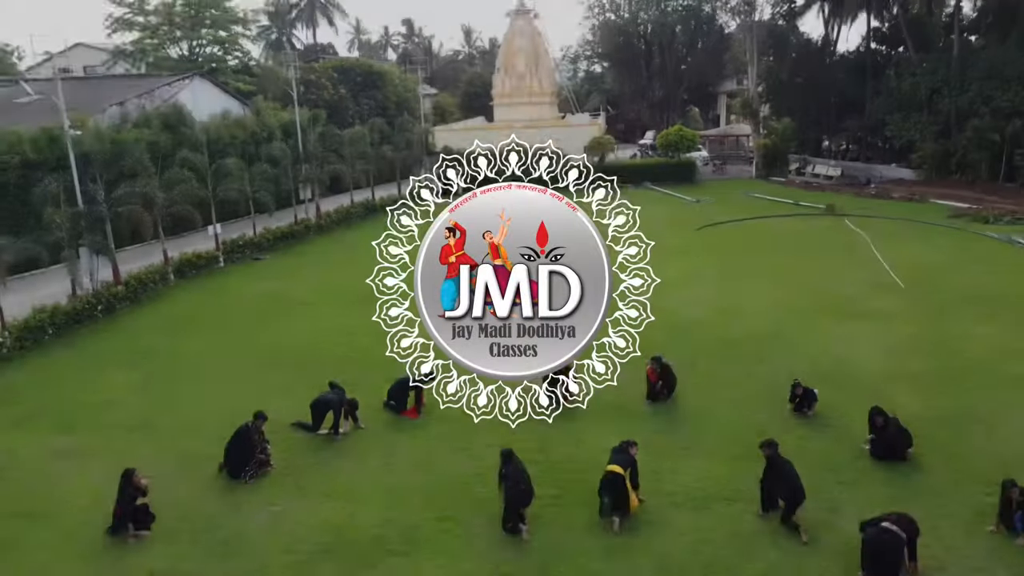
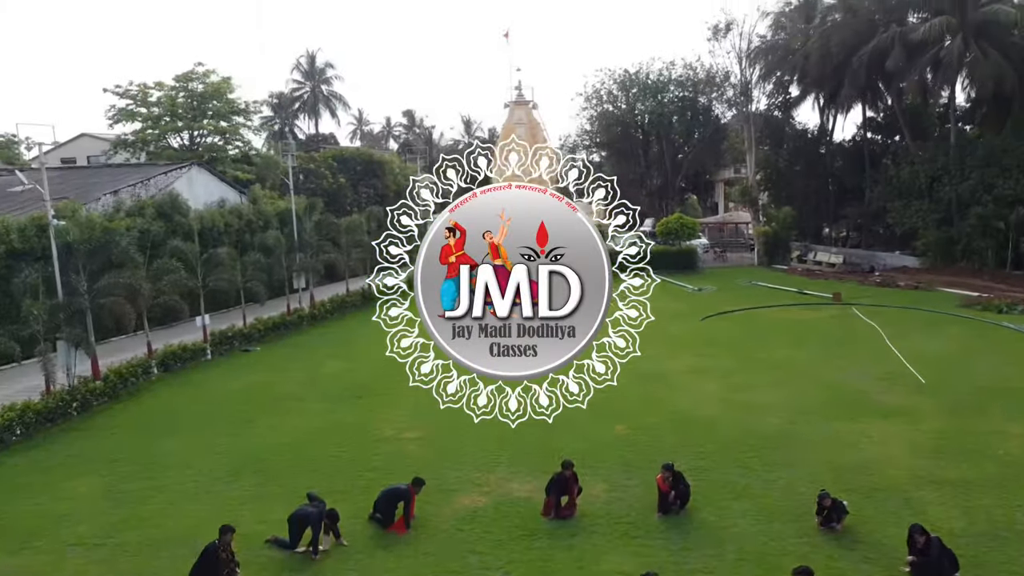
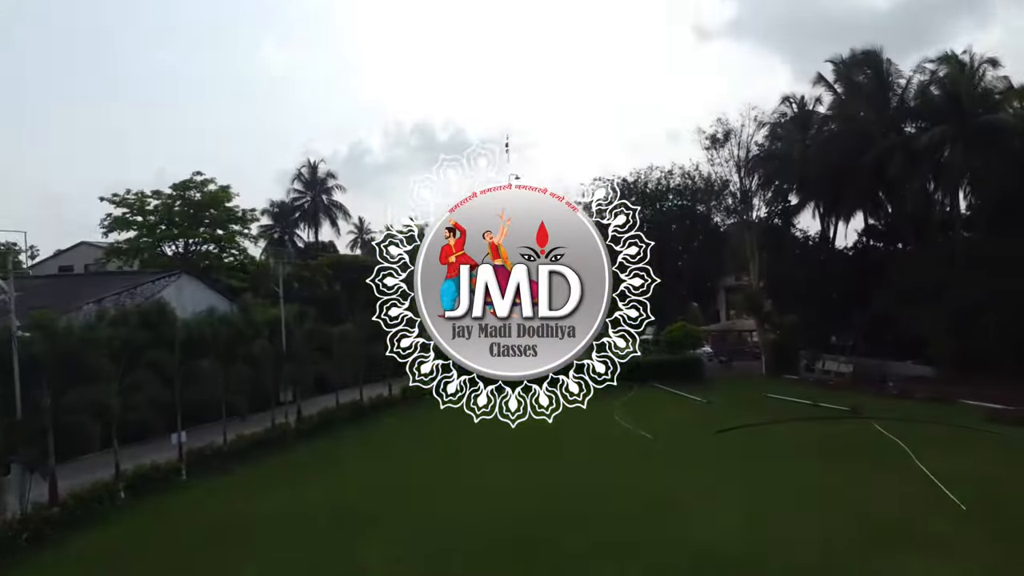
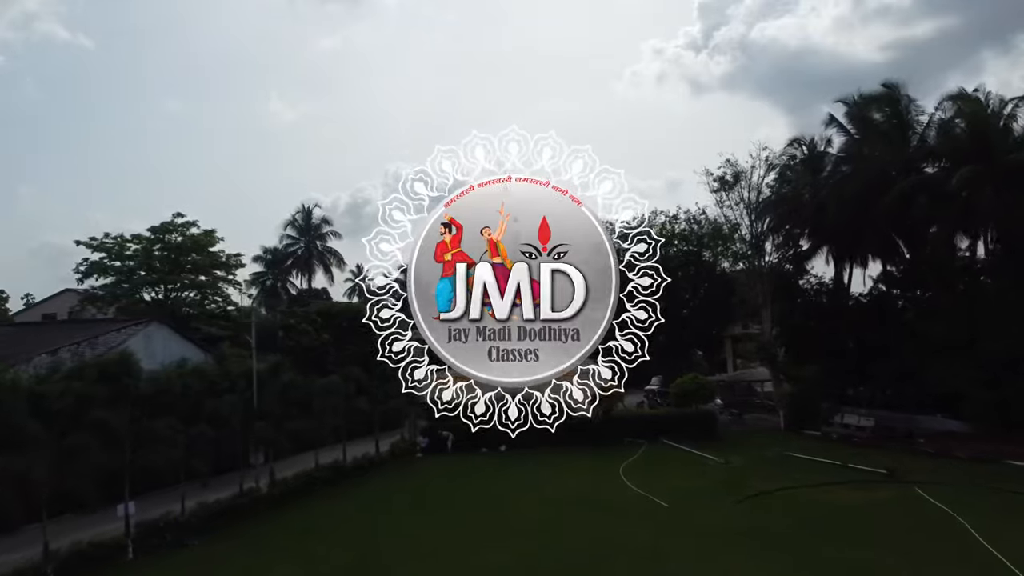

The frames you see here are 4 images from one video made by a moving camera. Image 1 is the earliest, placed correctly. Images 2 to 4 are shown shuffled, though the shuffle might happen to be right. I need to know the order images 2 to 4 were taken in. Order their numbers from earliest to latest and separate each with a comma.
2, 3, 4
